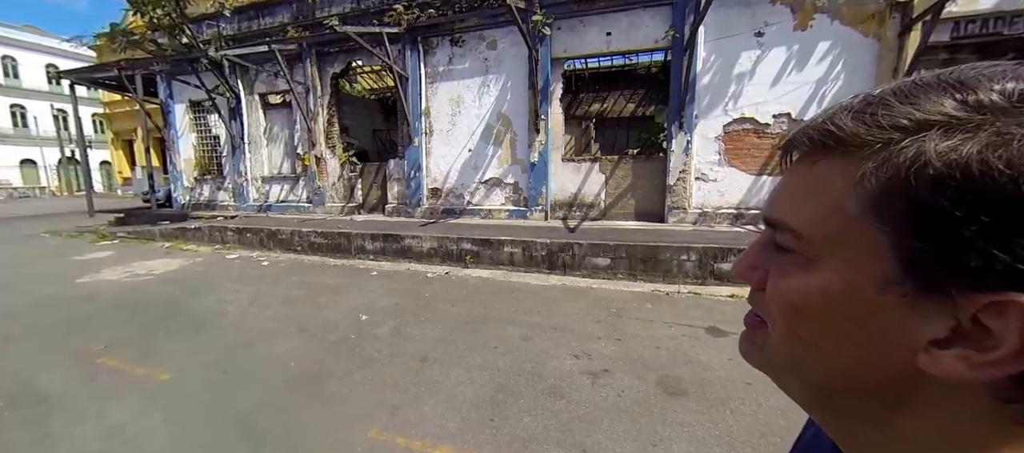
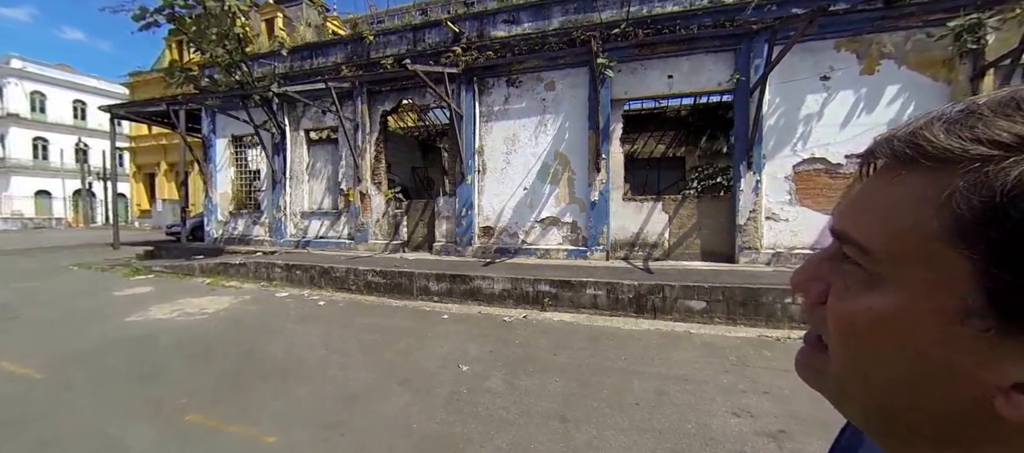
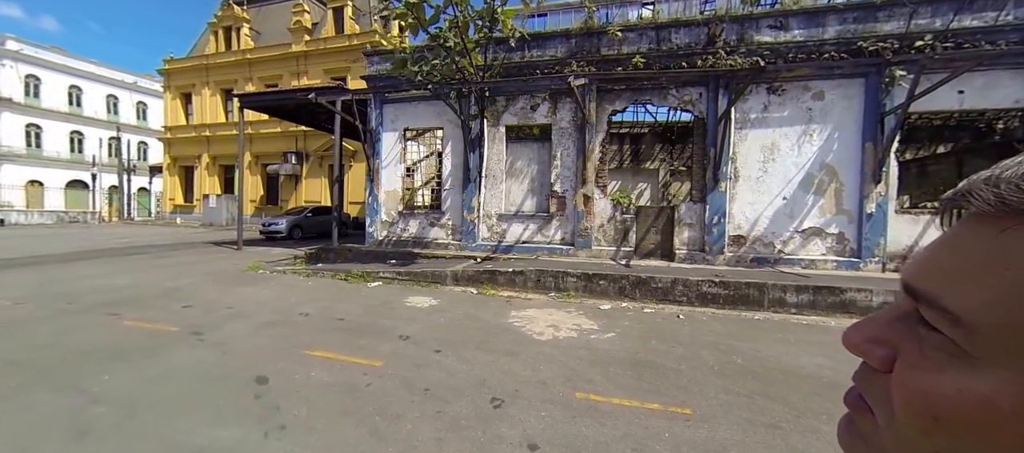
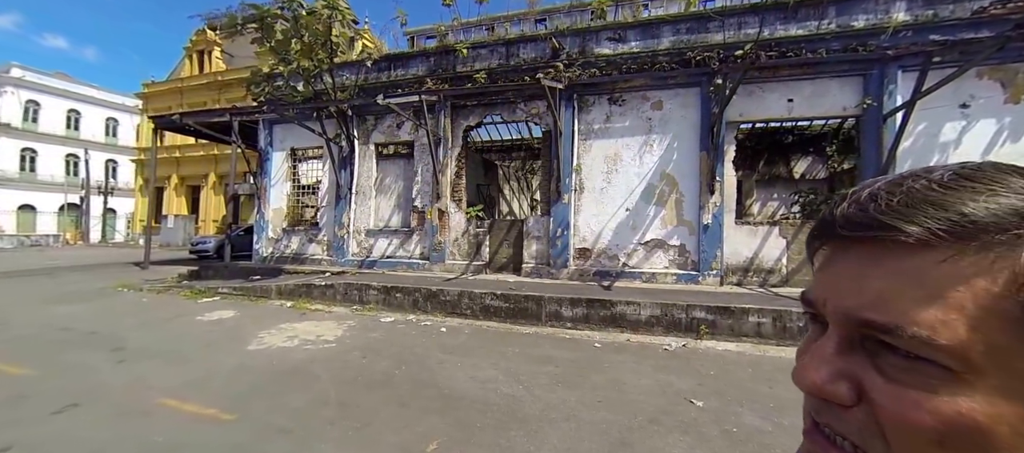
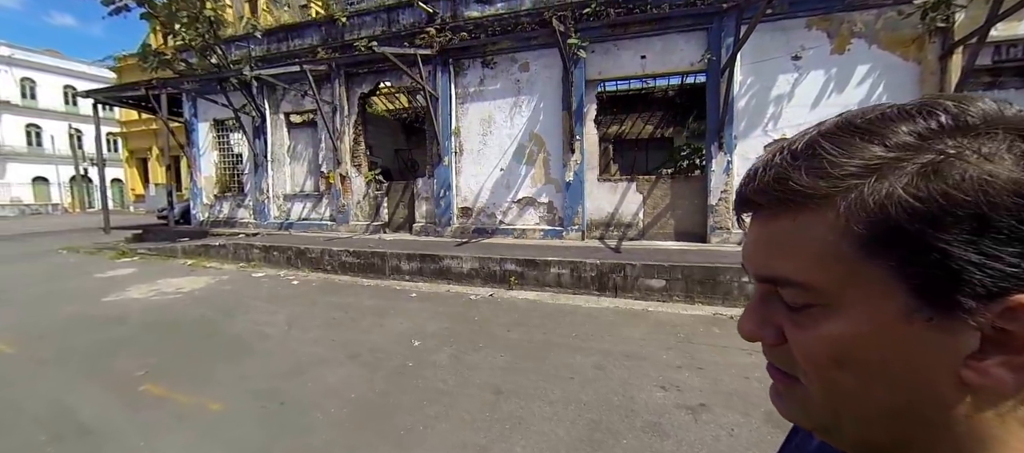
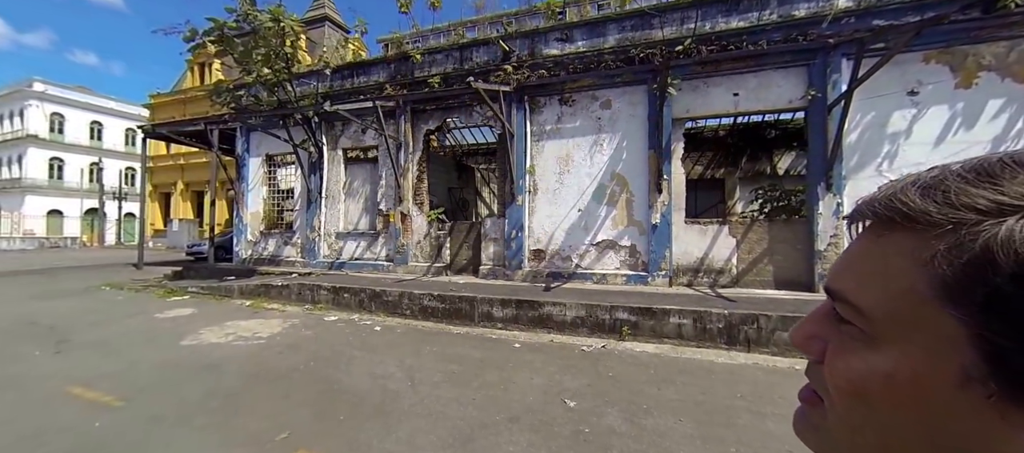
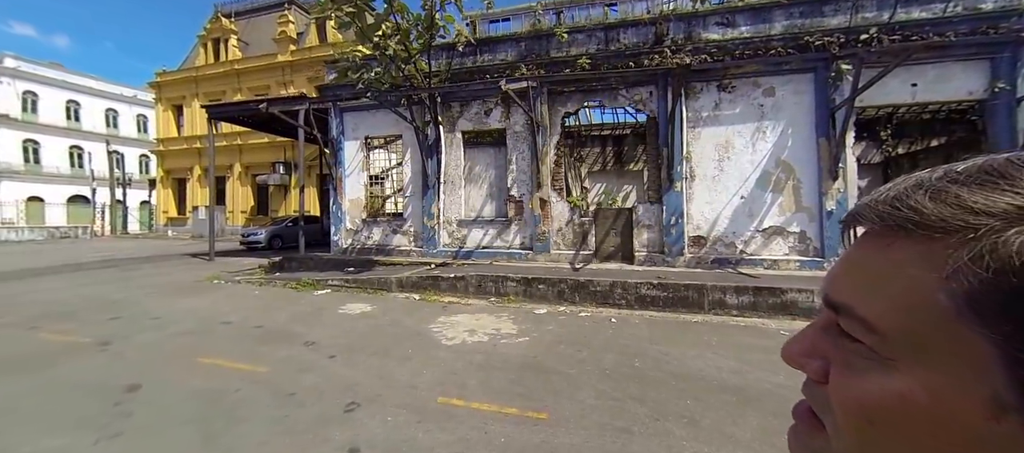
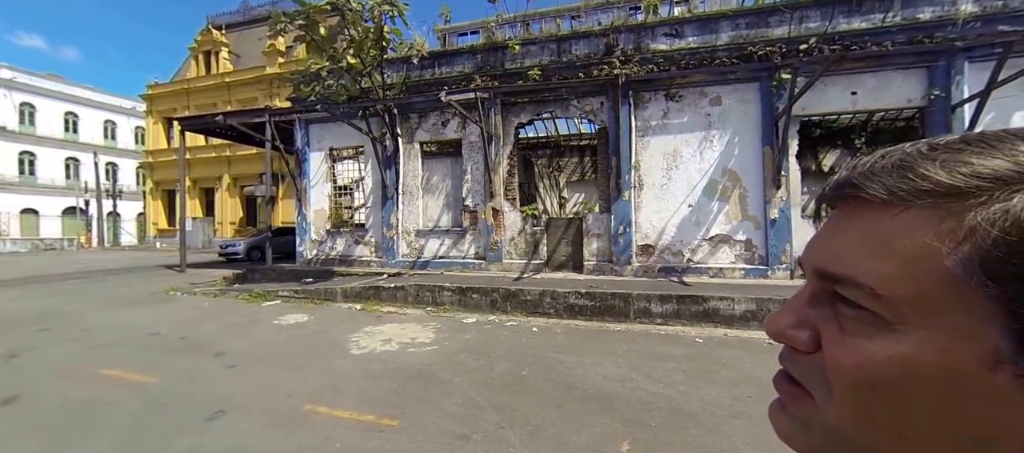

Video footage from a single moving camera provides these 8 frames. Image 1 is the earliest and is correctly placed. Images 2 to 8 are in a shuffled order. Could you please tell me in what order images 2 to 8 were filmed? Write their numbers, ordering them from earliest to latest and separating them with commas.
5, 2, 6, 4, 8, 7, 3
